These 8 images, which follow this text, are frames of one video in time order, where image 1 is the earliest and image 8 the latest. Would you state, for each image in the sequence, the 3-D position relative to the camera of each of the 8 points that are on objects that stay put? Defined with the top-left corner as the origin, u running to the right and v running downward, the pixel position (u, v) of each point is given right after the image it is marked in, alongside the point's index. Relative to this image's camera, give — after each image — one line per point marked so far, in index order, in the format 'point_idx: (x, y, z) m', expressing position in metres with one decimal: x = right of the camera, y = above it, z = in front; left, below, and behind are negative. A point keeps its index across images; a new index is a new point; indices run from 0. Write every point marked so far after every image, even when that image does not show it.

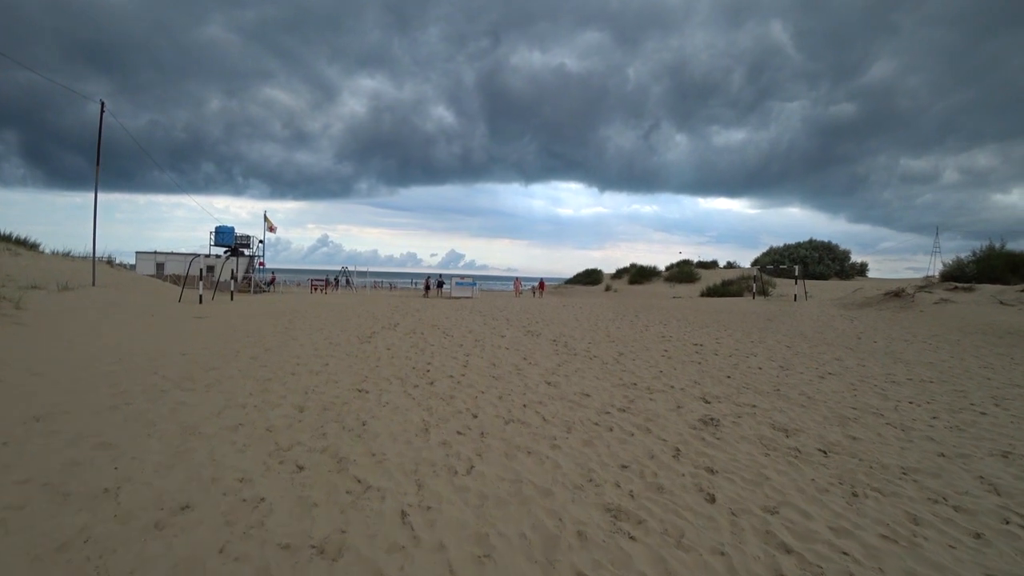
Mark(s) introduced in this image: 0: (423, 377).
0: (-1.1, -1.1, +7.4) m
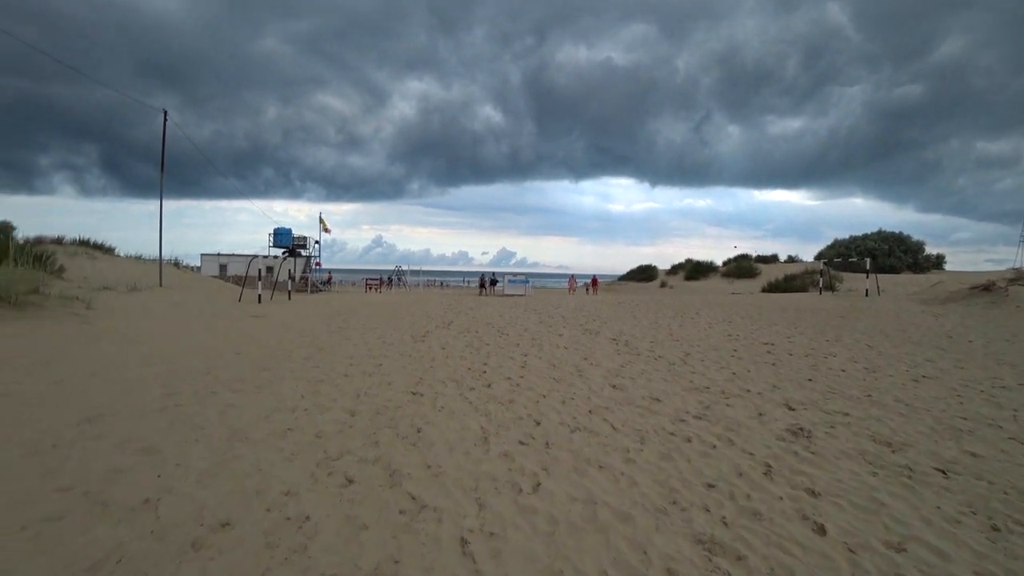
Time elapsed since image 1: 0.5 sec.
0: (-0.4, -1.1, +7.0) m
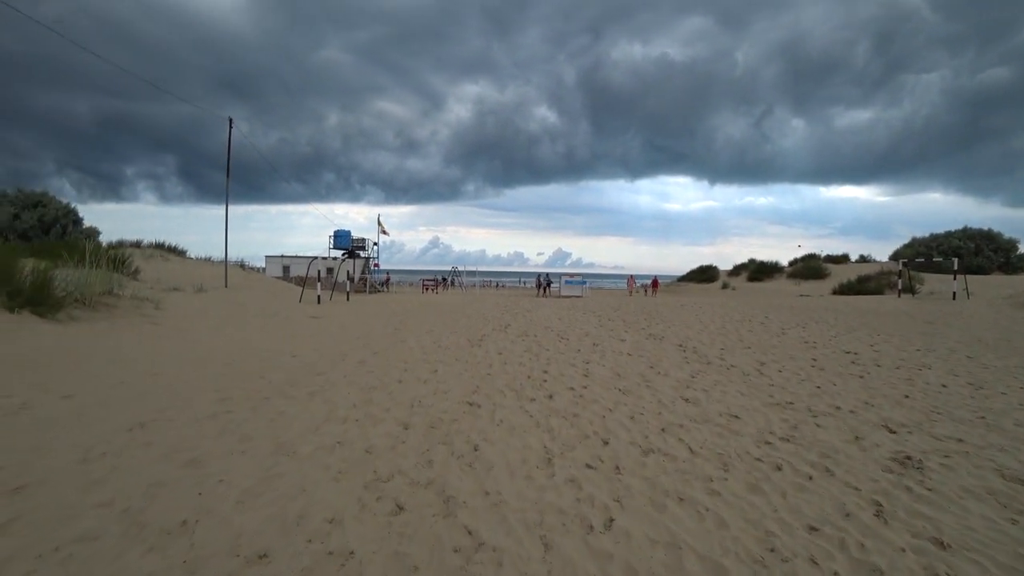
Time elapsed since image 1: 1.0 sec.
0: (+0.3, -1.1, +6.6) m
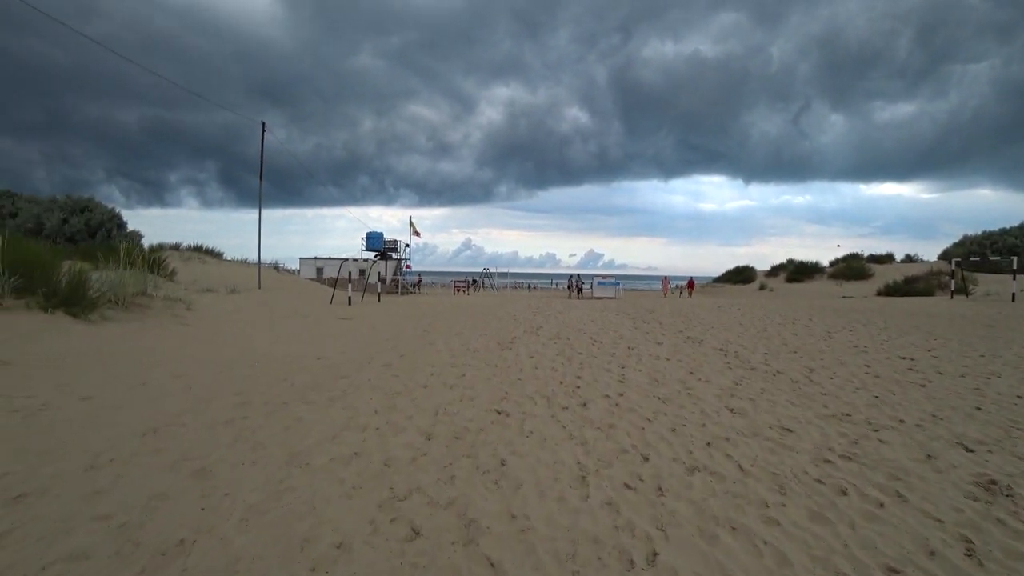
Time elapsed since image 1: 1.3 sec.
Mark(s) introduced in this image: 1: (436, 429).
0: (+0.6, -1.1, +6.2) m
1: (-0.7, -1.2, +5.1) m
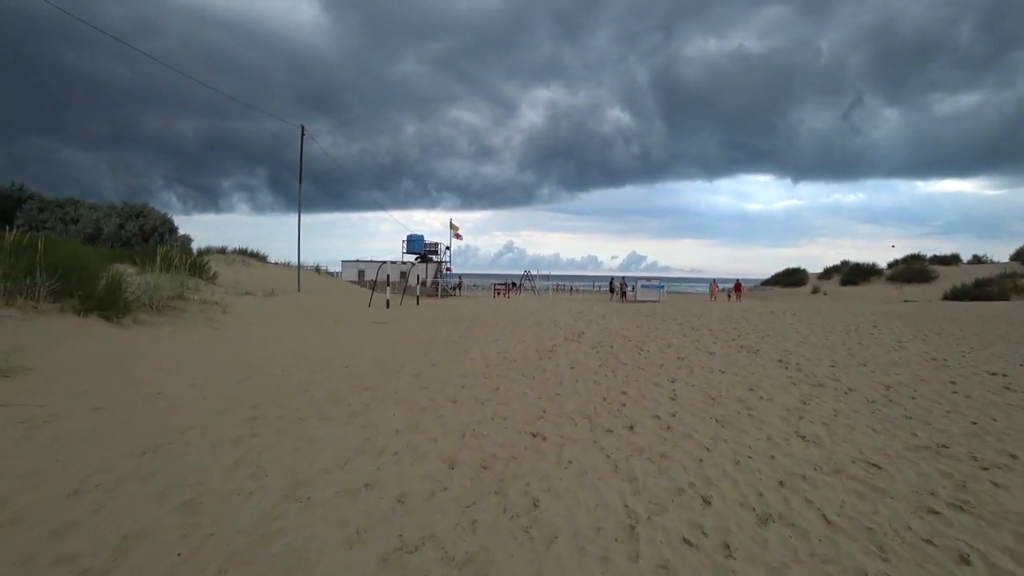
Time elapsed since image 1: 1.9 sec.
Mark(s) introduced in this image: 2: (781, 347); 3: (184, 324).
0: (+1.0, -1.2, +5.5) m
1: (-0.4, -1.3, +4.5) m
2: (+4.8, -1.1, +10.8) m
3: (-6.6, -0.7, +12.0) m
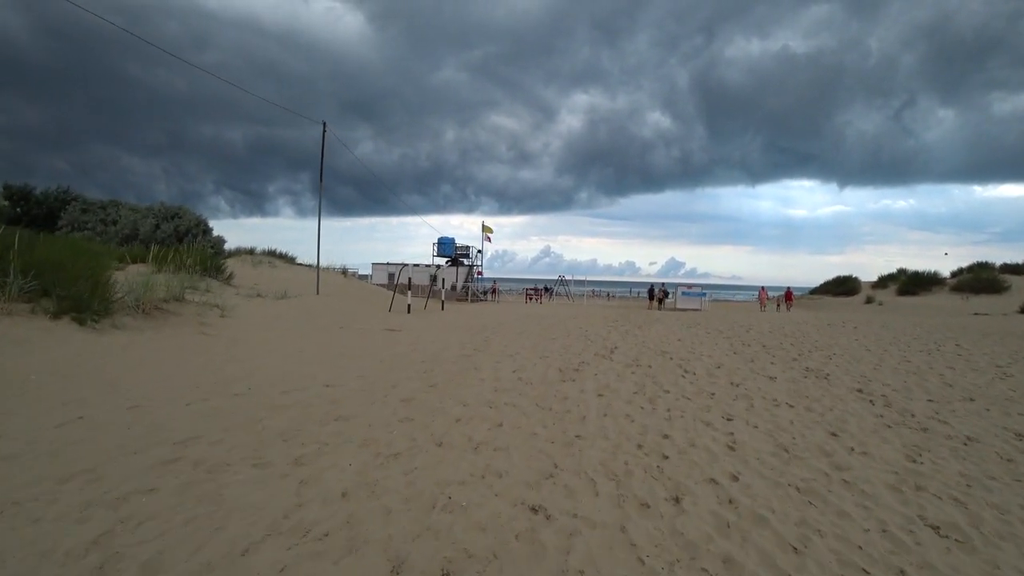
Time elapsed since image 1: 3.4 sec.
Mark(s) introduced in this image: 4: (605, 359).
0: (+0.9, -1.3, +3.9) m
1: (-0.5, -1.3, +3.0) m
2: (+5.1, -1.2, +8.9) m
3: (-6.2, -0.8, +10.8) m
4: (+1.4, -1.1, +8.9) m
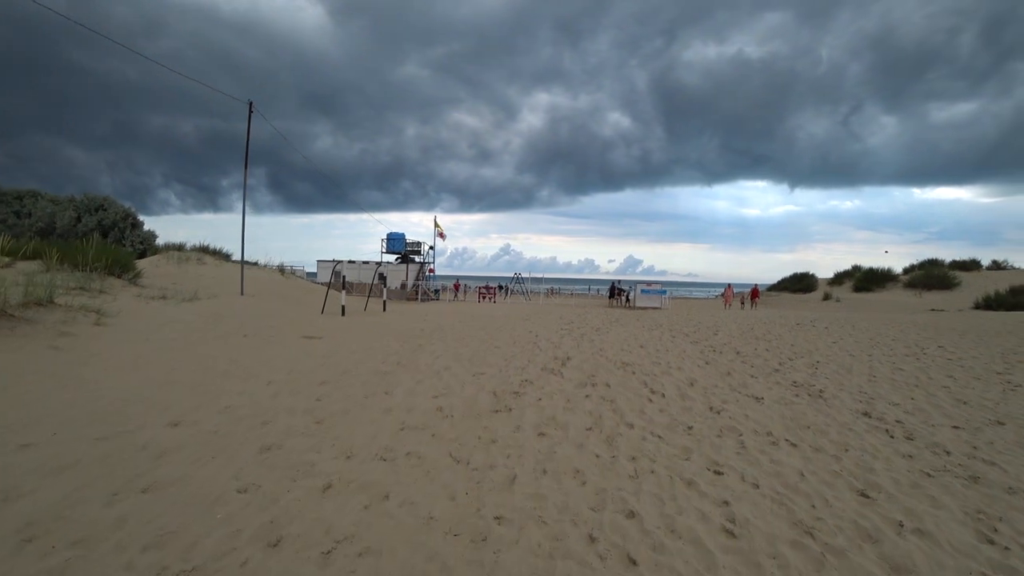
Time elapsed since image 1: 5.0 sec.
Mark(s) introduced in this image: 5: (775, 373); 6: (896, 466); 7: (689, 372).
0: (+0.4, -1.3, +2.2) m
1: (-1.0, -1.3, +1.2) m
2: (+4.2, -1.2, +7.5) m
3: (-7.2, -0.8, +8.6) m
4: (+0.5, -1.1, +7.2) m
5: (+3.5, -1.1, +7.9) m
6: (+2.8, -1.3, +4.4) m
7: (+2.3, -1.1, +7.6) m
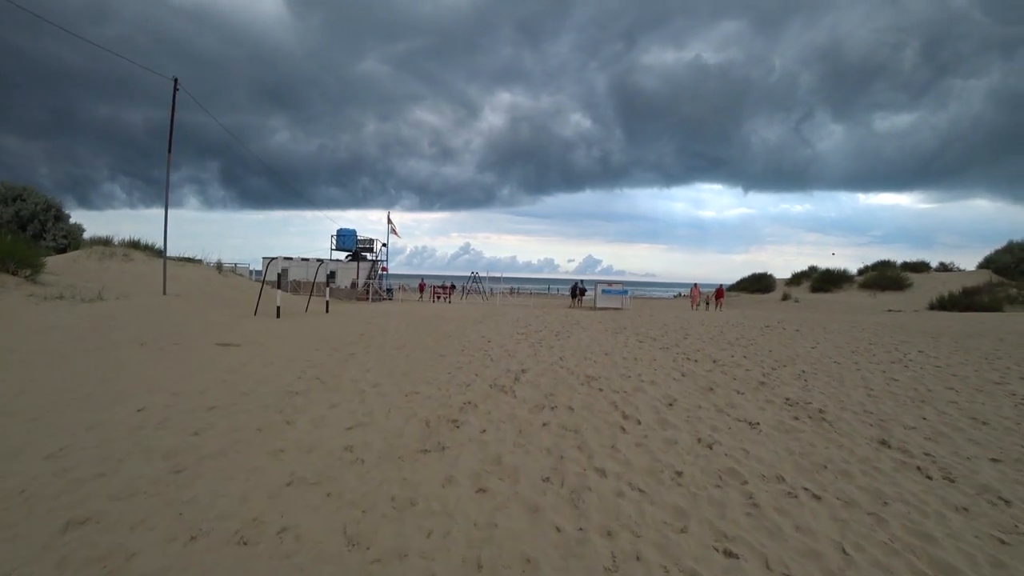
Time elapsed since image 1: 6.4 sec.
0: (+0.1, -1.3, +0.8) m
1: (-1.1, -1.3, -0.2) m
2: (+3.6, -1.2, +6.4) m
3: (-7.8, -0.8, +6.8) m
4: (-0.1, -1.1, +5.9) m
5: (+2.8, -1.1, +6.8) m
6: (+2.5, -1.3, +3.2) m
7: (+1.6, -1.1, +6.4) m
